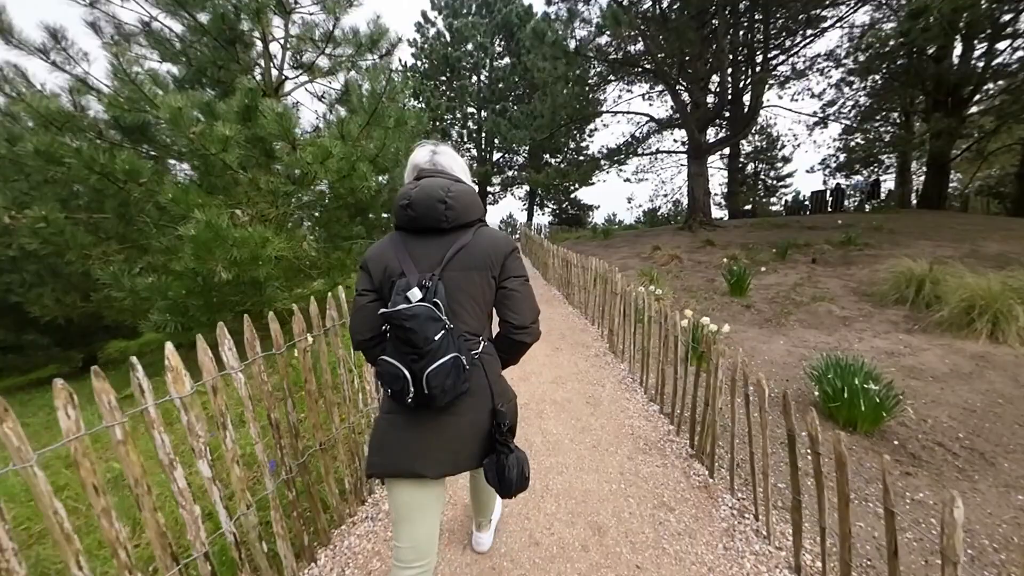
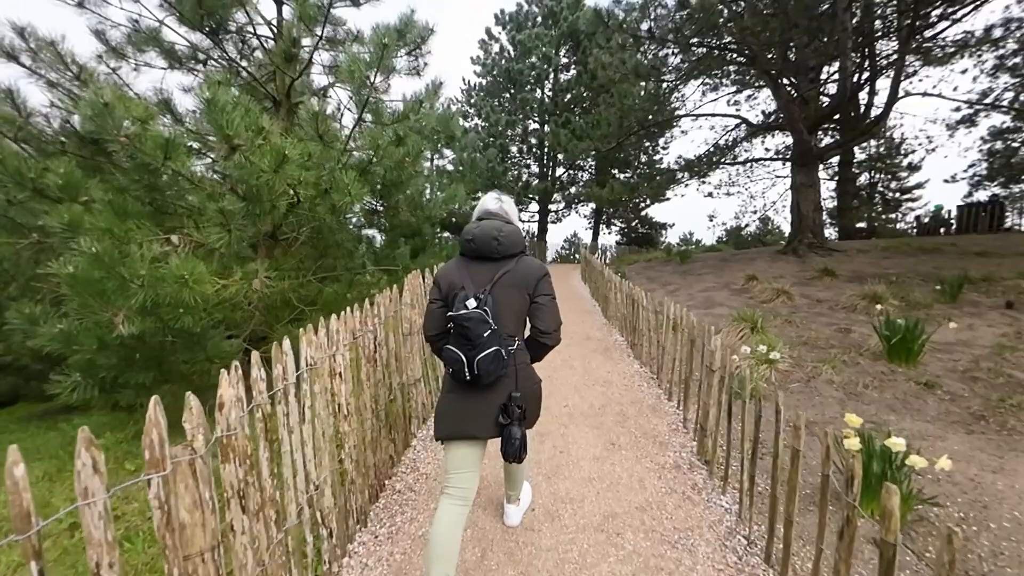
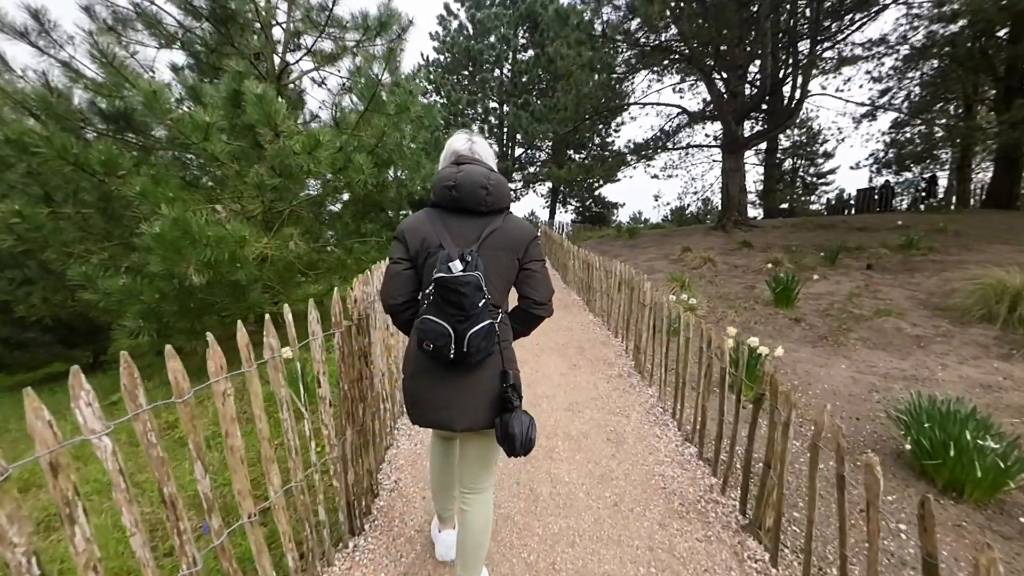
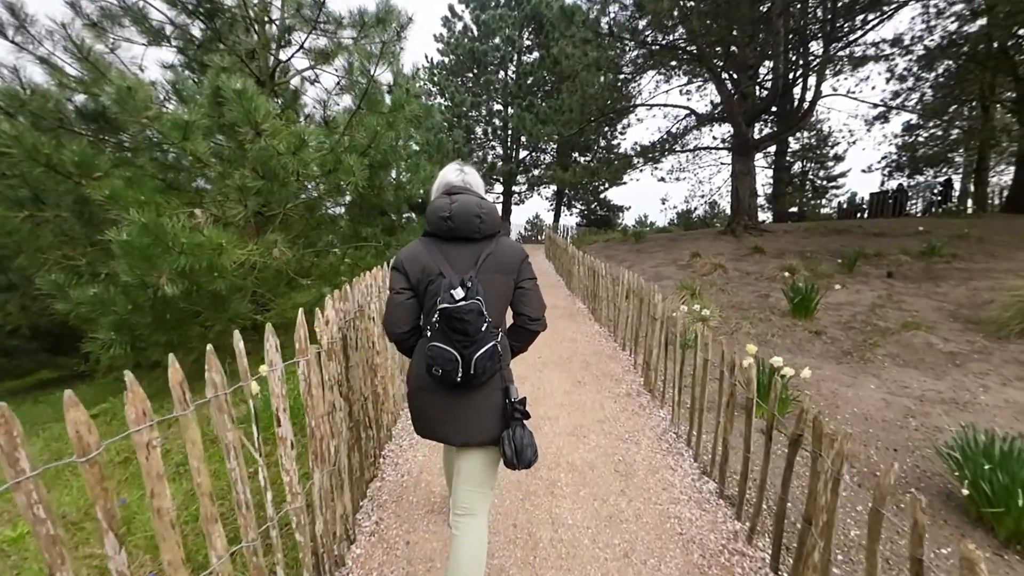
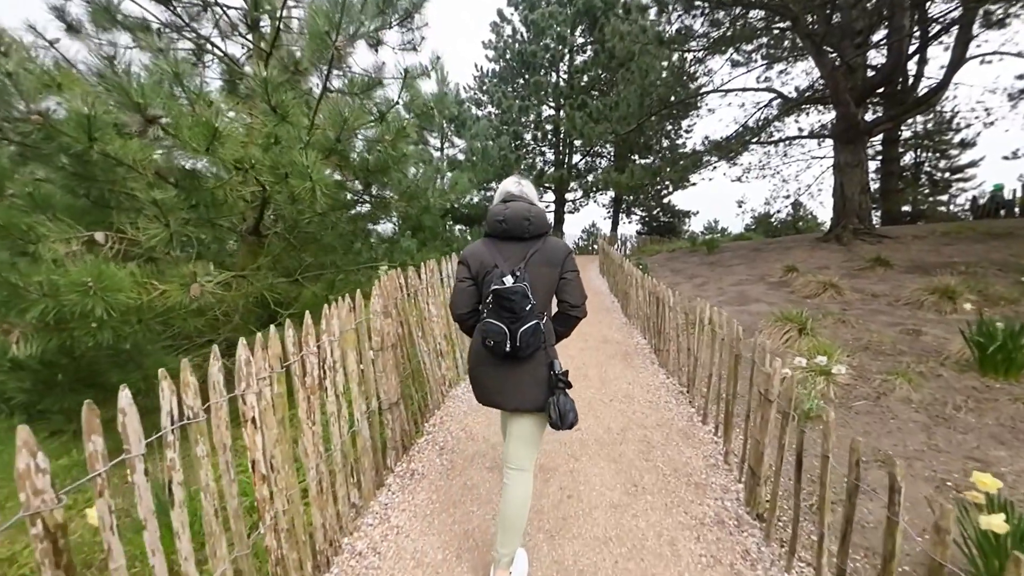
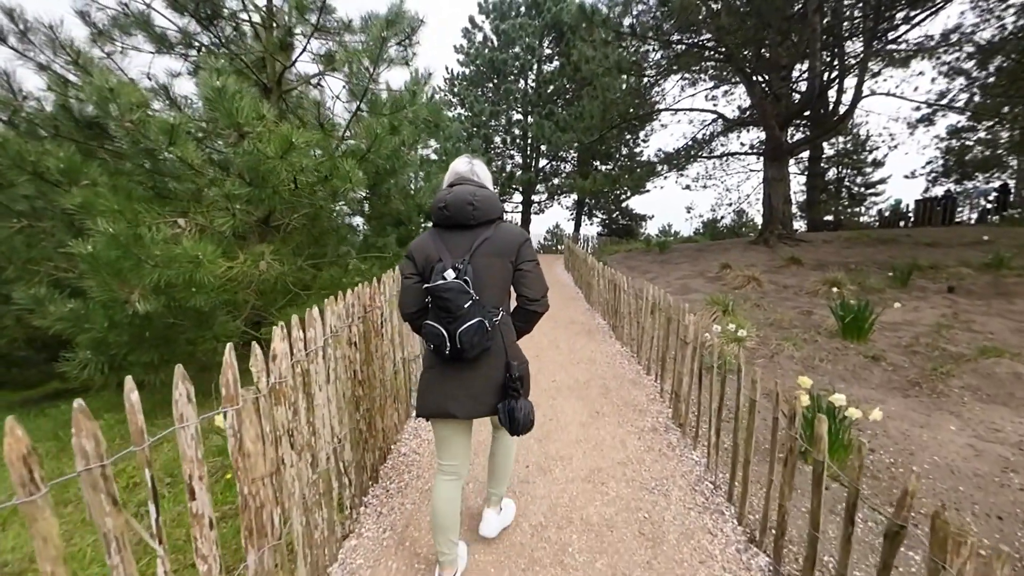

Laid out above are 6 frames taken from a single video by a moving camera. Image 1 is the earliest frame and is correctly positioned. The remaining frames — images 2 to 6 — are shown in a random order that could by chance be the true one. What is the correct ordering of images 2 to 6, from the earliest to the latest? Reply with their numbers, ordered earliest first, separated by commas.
3, 4, 6, 2, 5
